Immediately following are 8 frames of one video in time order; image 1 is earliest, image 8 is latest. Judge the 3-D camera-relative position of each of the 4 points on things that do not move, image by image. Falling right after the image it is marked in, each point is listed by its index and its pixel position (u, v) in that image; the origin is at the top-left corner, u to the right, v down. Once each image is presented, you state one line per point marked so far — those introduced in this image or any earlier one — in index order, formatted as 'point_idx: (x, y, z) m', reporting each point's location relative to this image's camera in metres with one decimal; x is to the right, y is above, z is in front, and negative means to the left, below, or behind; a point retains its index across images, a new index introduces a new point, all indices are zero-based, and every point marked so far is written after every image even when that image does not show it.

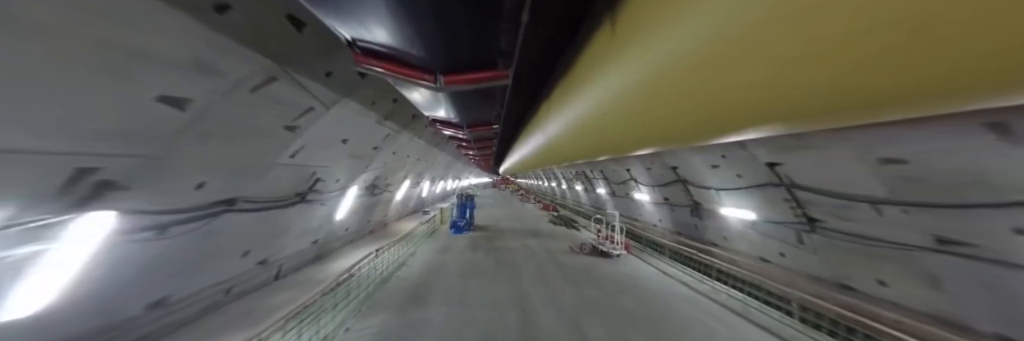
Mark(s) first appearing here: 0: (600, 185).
0: (+5.0, -0.8, +10.9) m
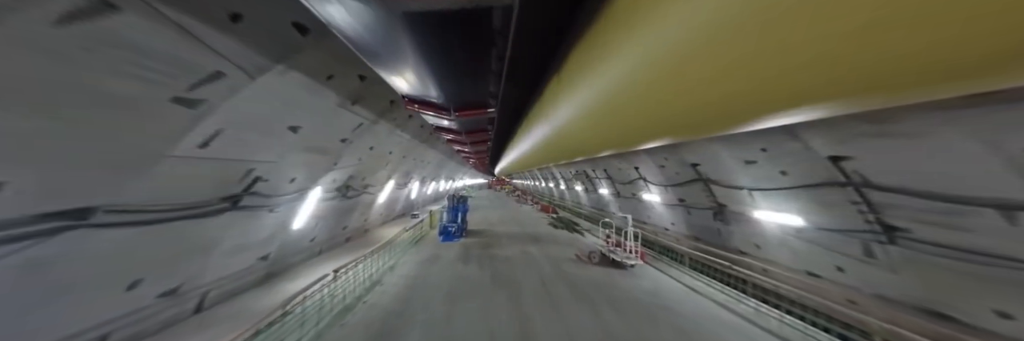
0: (+4.8, -0.7, +10.3) m
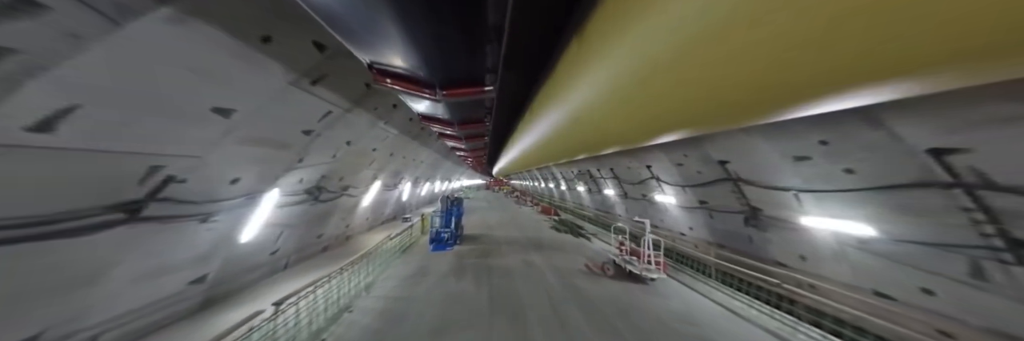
0: (+4.8, -0.7, +9.6) m
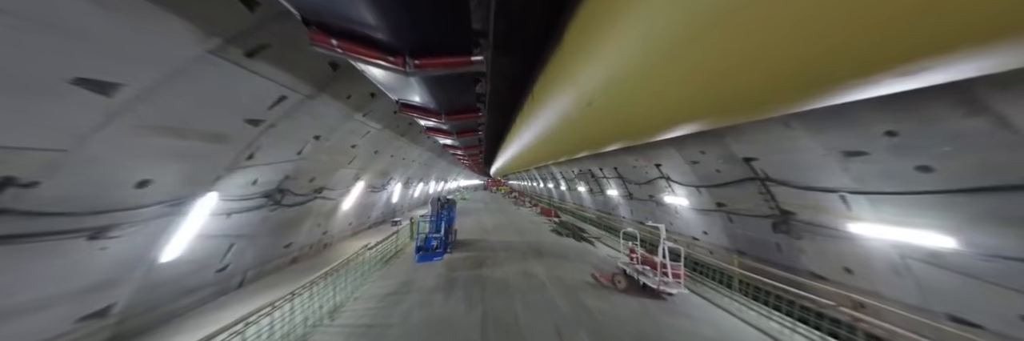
0: (+4.7, -0.7, +9.1) m
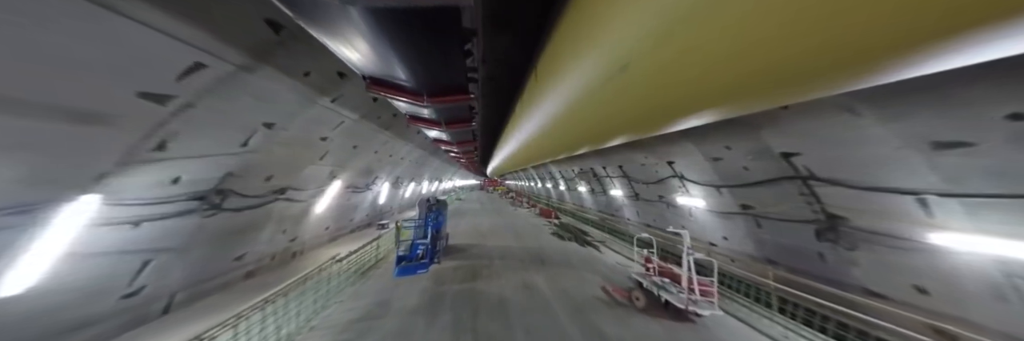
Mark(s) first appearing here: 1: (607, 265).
0: (+4.6, -0.6, +8.5) m
1: (+2.6, -2.5, +5.3) m
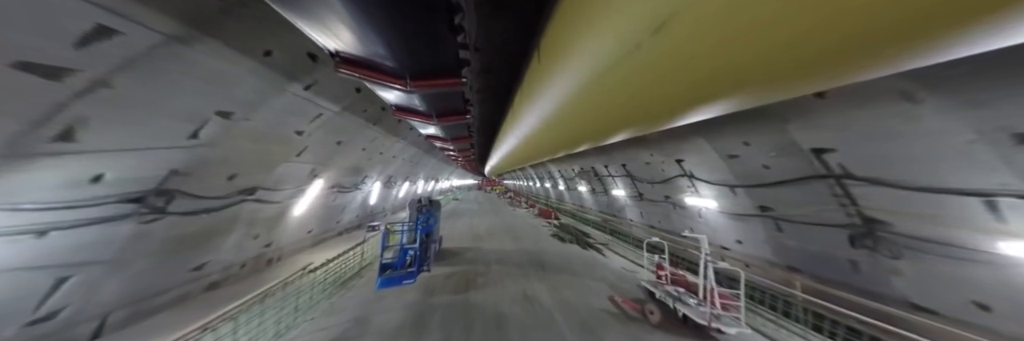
0: (+4.5, -0.6, +8.2) m
1: (+2.5, -2.5, +4.9) m
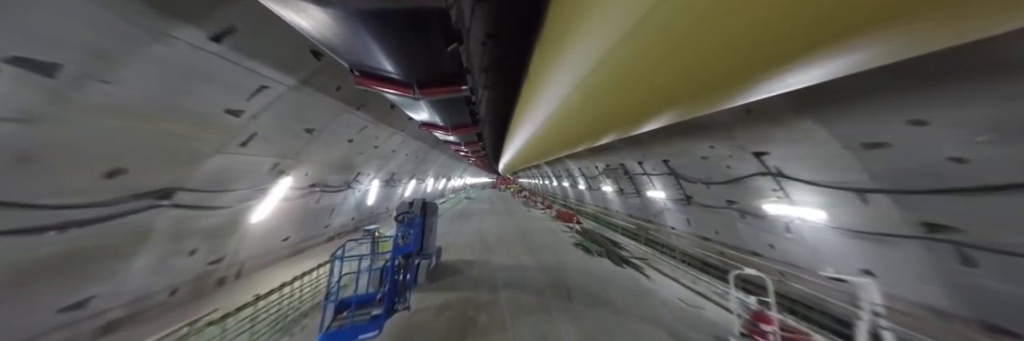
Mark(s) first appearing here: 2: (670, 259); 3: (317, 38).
0: (+5.0, -0.5, +6.6) m
1: (+2.8, -2.4, +3.5) m
2: (+5.6, -3.2, +7.6) m
3: (-1.8, +1.2, +1.9) m
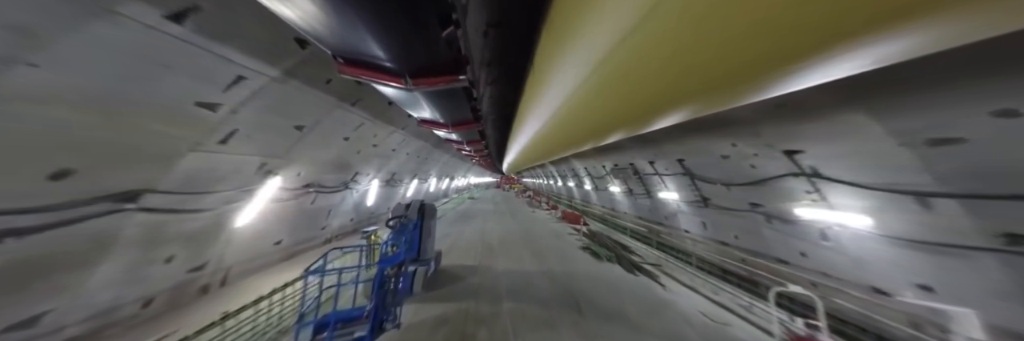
0: (+5.1, -0.5, +6.2) m
1: (+2.9, -2.4, +3.2) m
2: (+5.8, -3.2, +7.1) m
3: (-1.8, +1.2, +1.6) m
